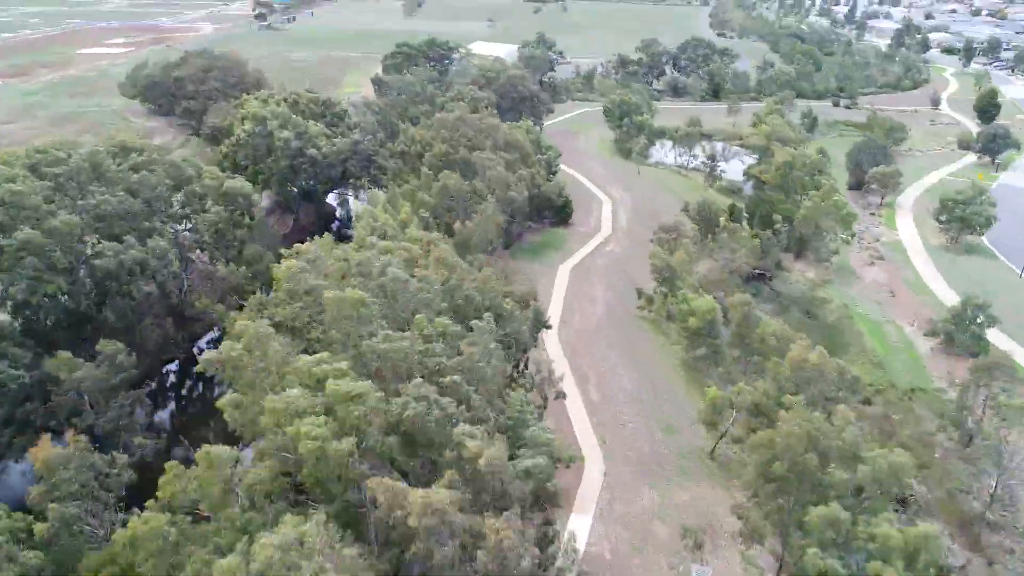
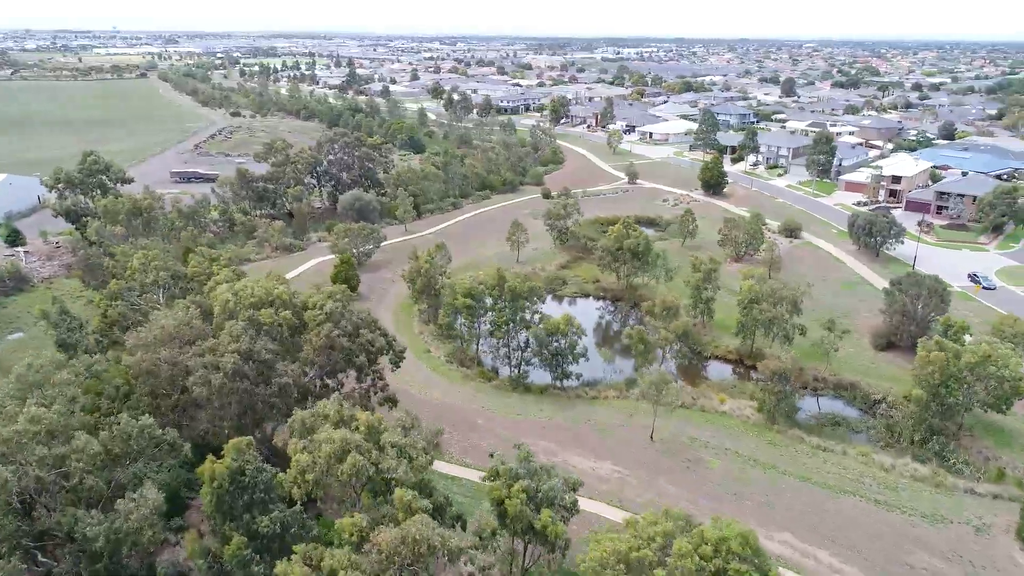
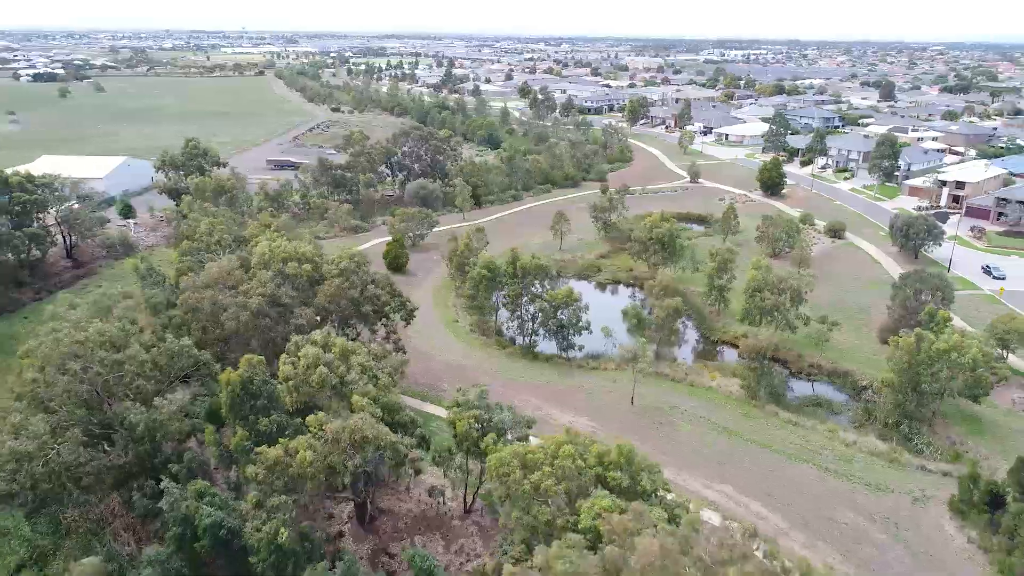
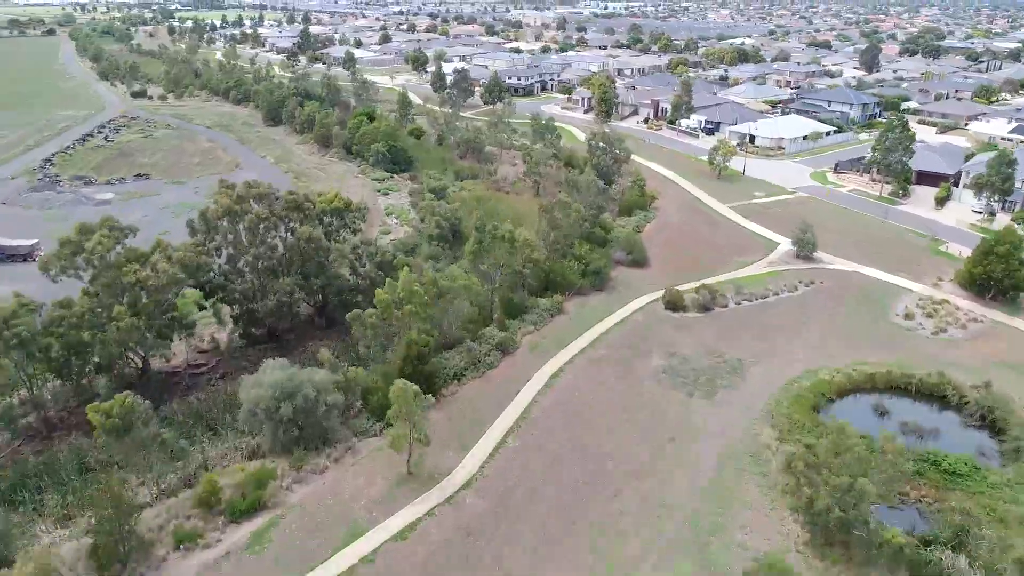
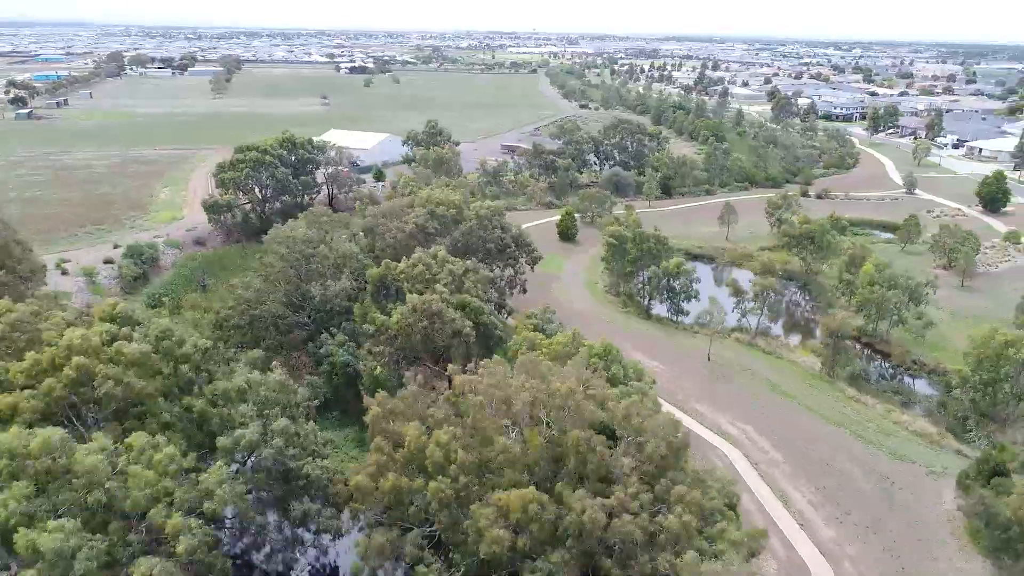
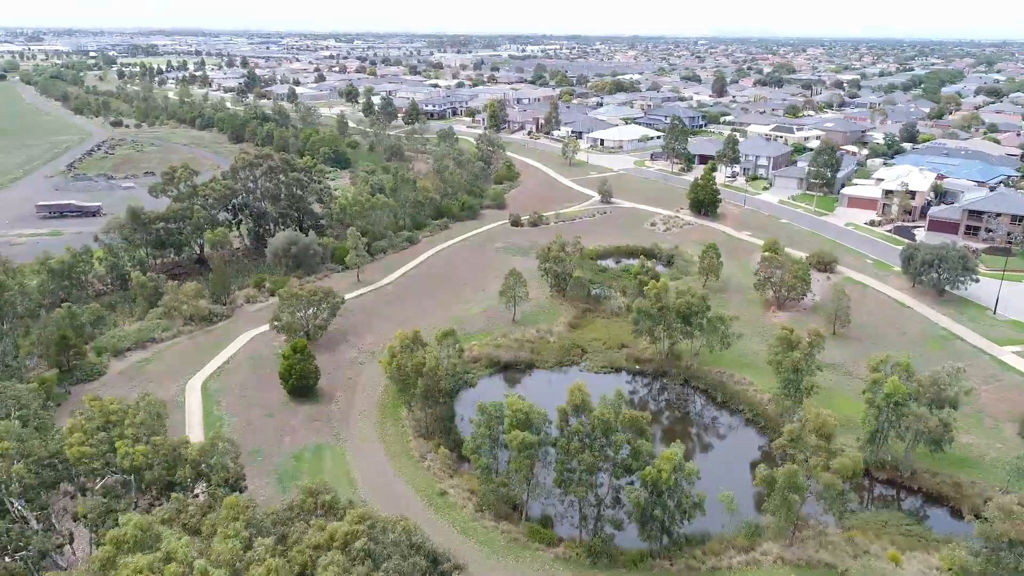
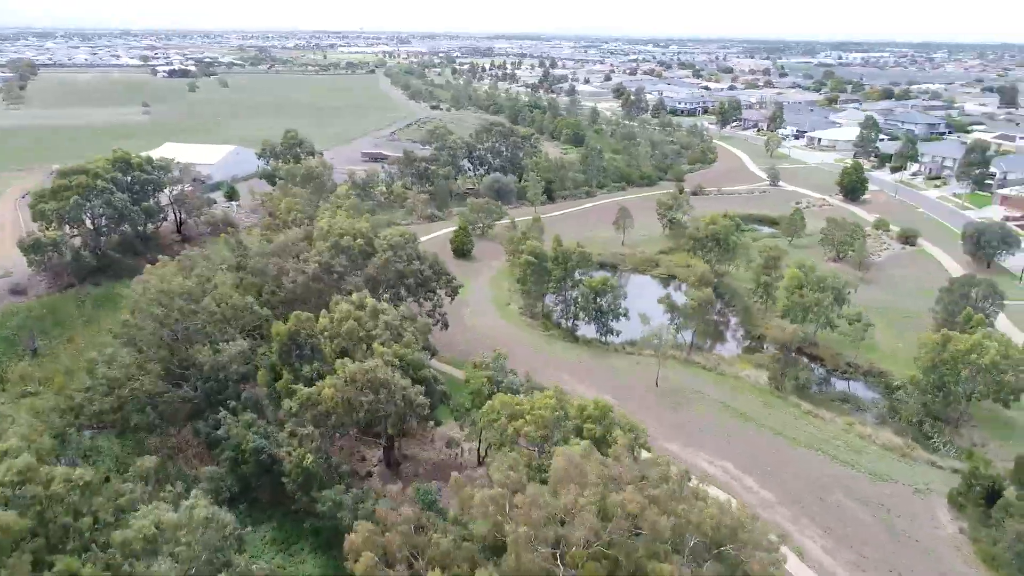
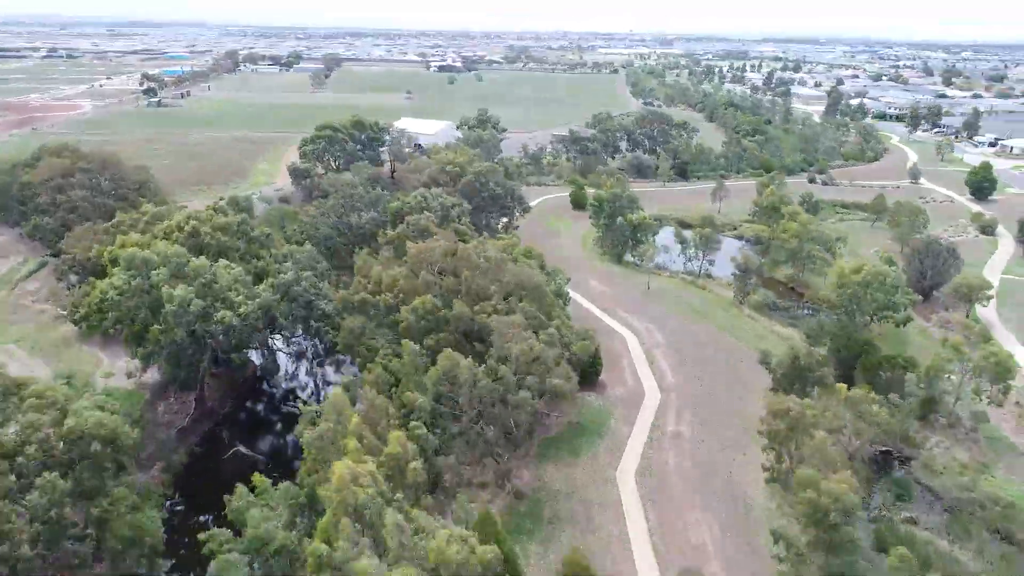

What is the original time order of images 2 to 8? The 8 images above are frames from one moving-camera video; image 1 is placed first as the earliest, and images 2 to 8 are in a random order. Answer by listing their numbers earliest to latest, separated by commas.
8, 5, 7, 3, 2, 6, 4
